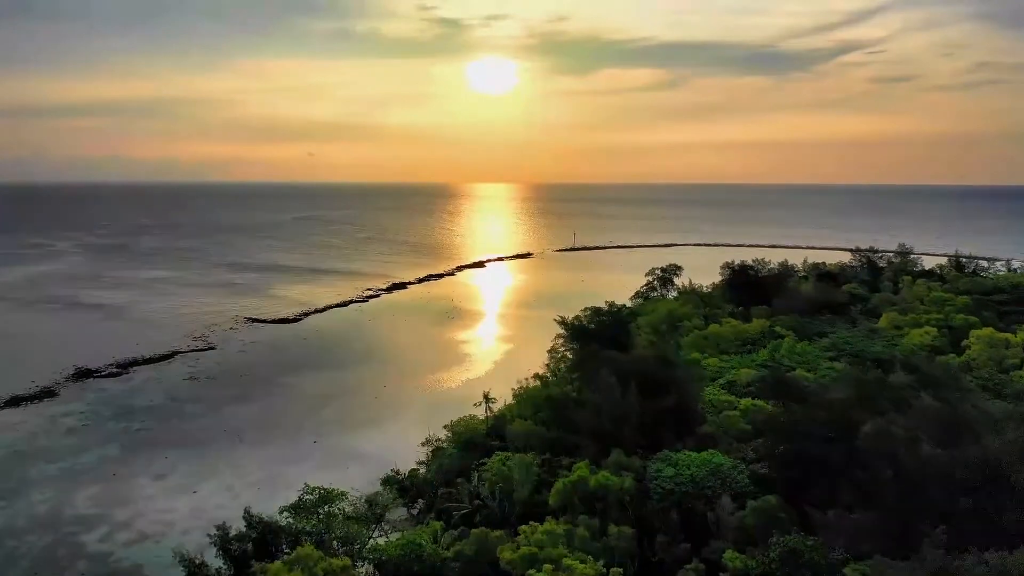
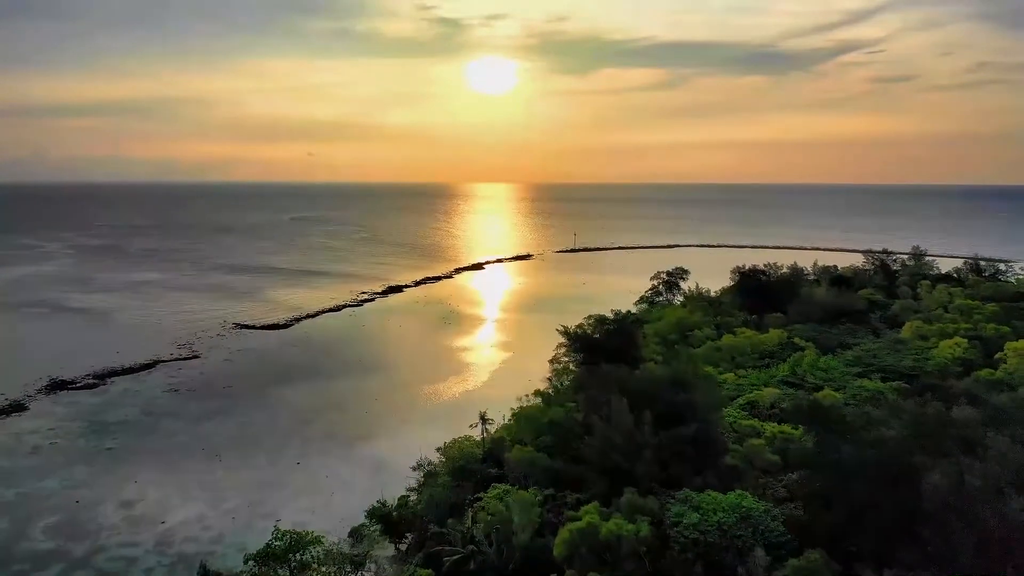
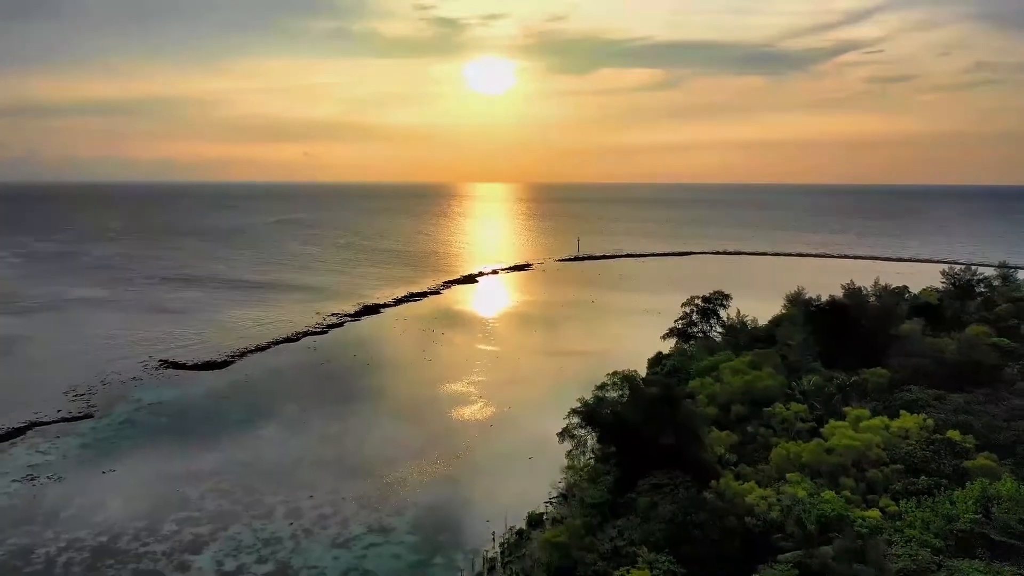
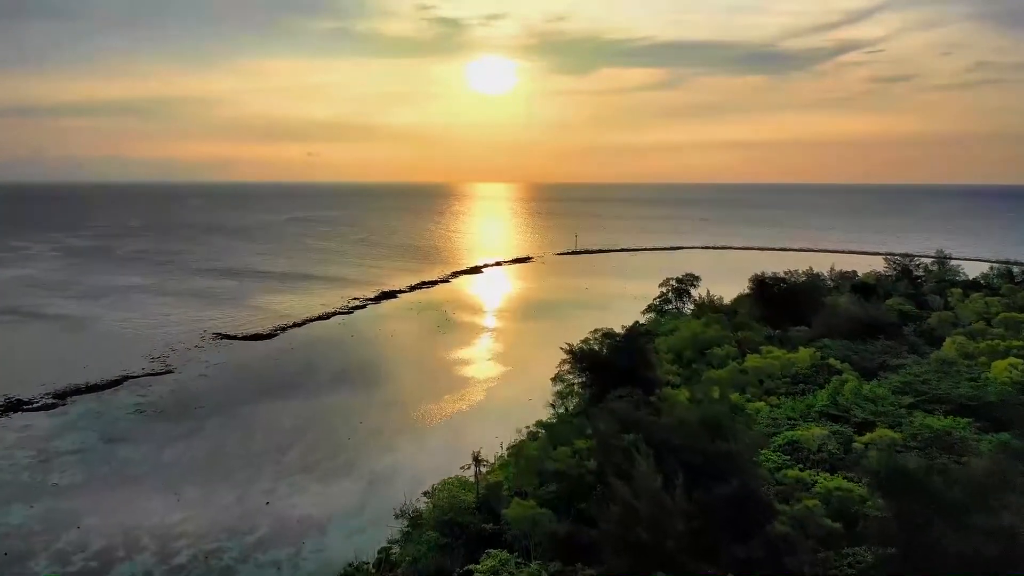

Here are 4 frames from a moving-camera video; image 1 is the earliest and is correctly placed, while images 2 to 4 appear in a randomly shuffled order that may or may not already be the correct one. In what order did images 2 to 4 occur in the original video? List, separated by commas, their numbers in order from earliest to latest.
2, 4, 3
